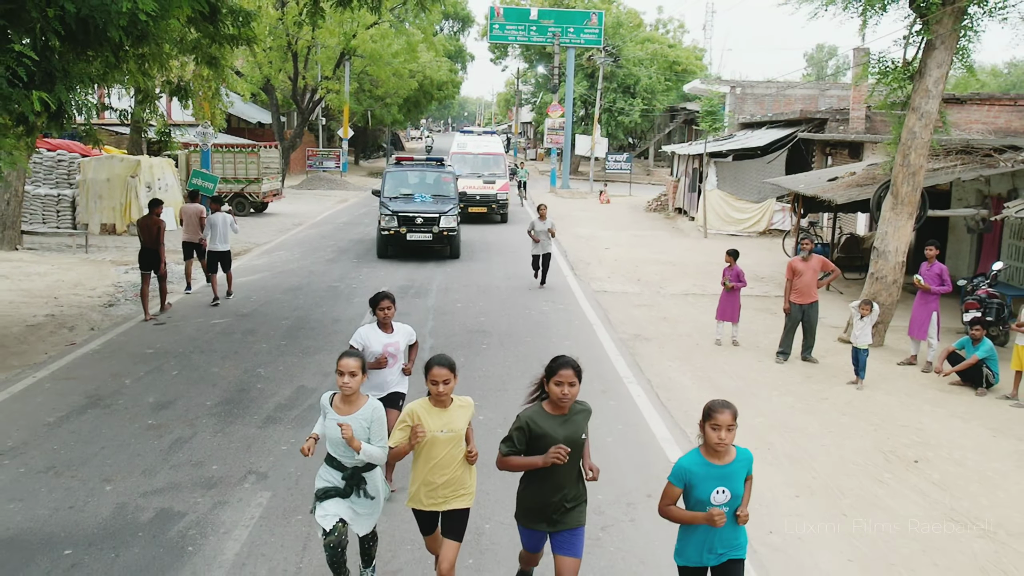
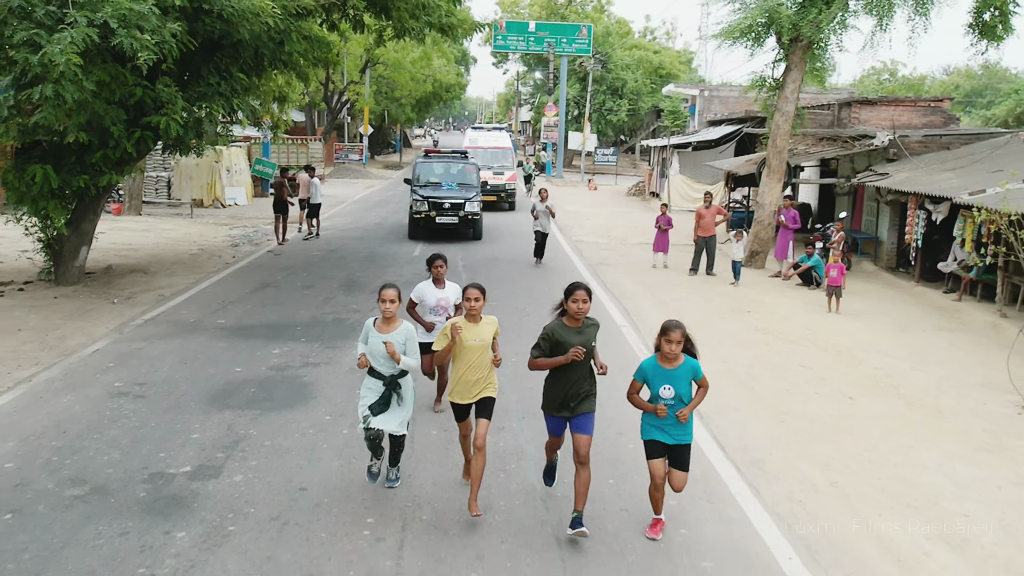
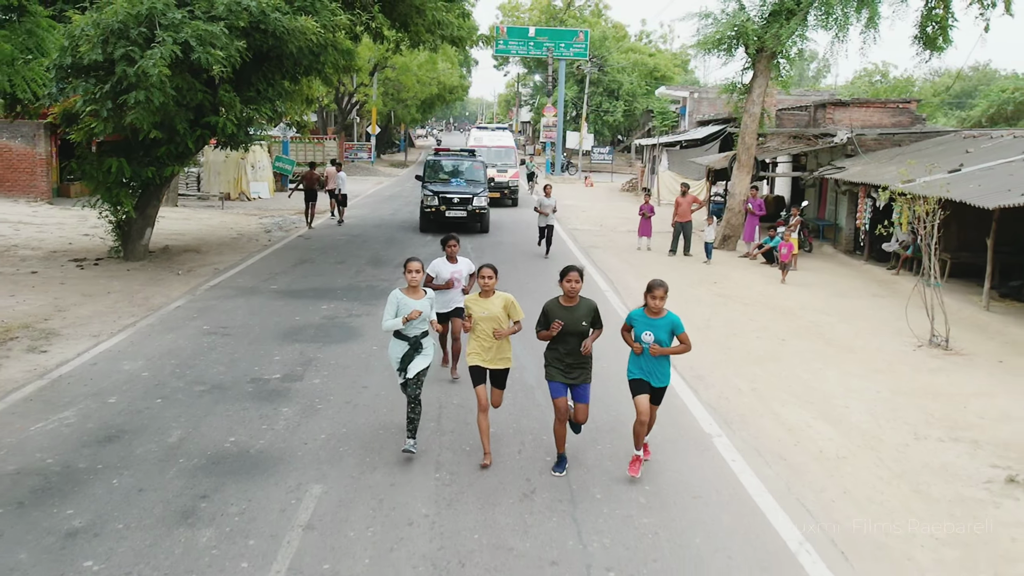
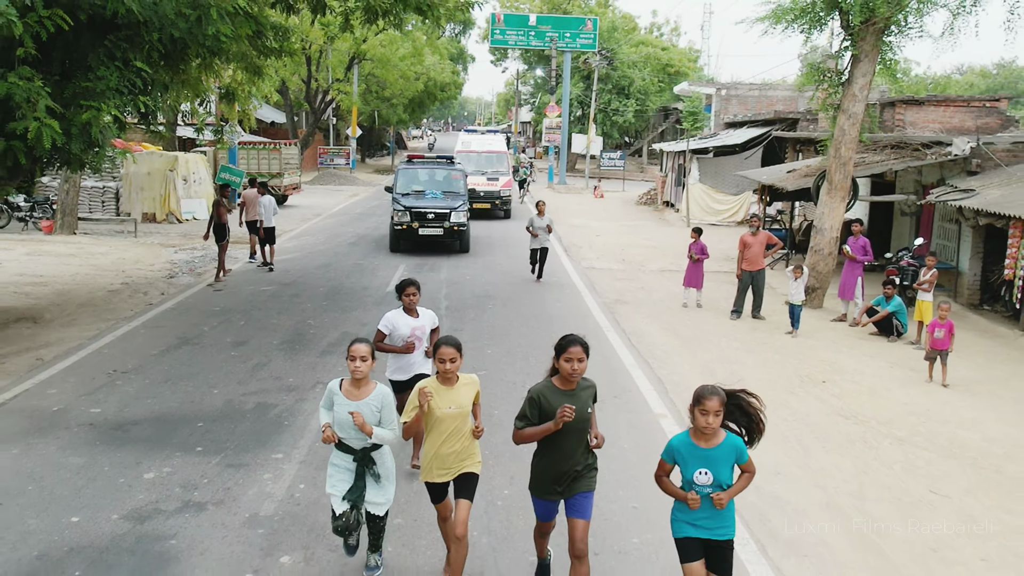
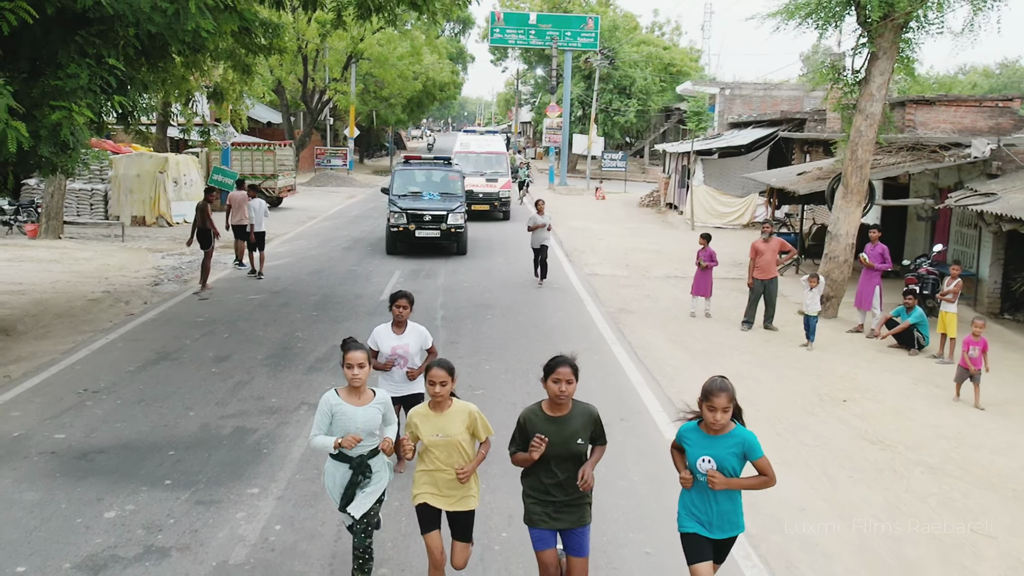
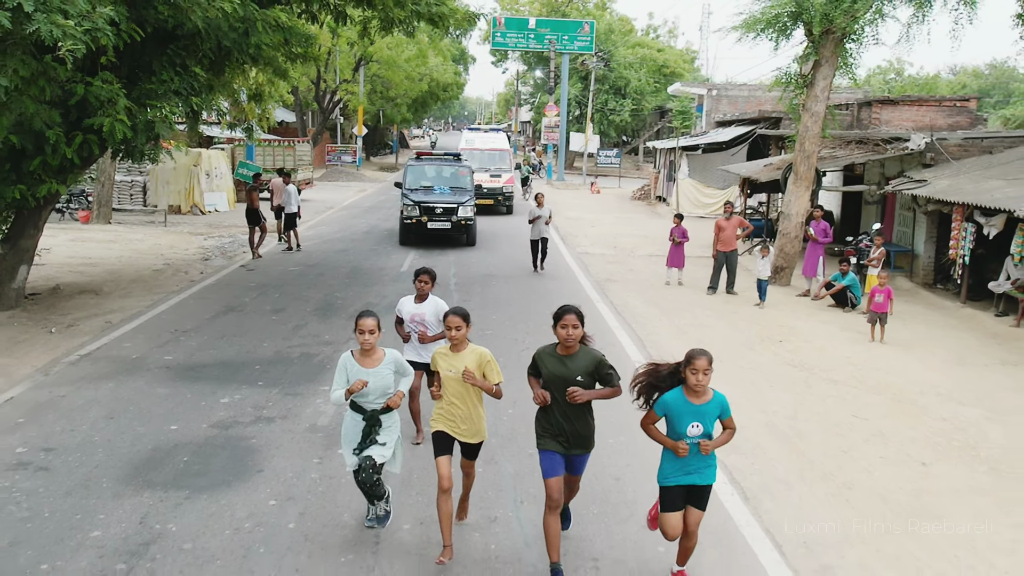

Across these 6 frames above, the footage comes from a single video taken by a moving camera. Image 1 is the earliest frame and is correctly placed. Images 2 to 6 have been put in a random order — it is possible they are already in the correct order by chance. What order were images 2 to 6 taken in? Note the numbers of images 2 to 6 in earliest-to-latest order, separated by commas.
5, 4, 6, 2, 3
